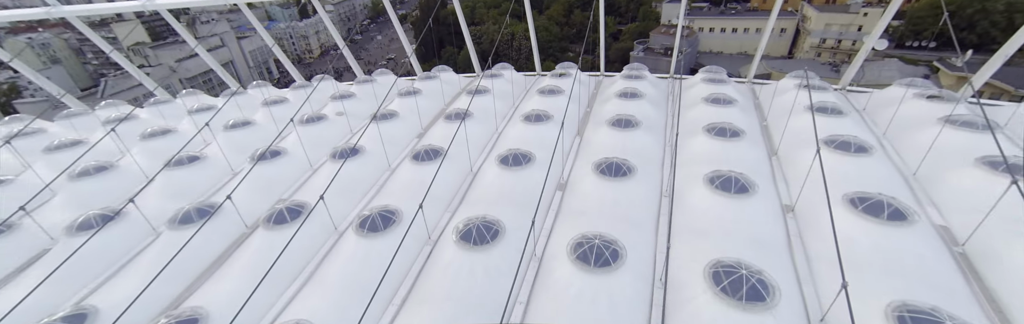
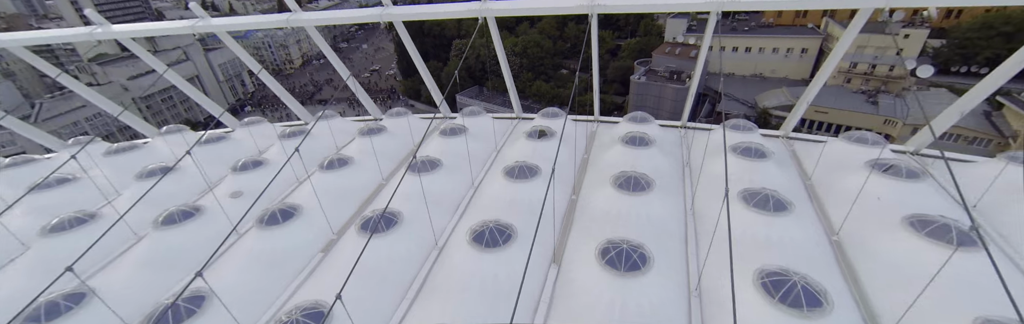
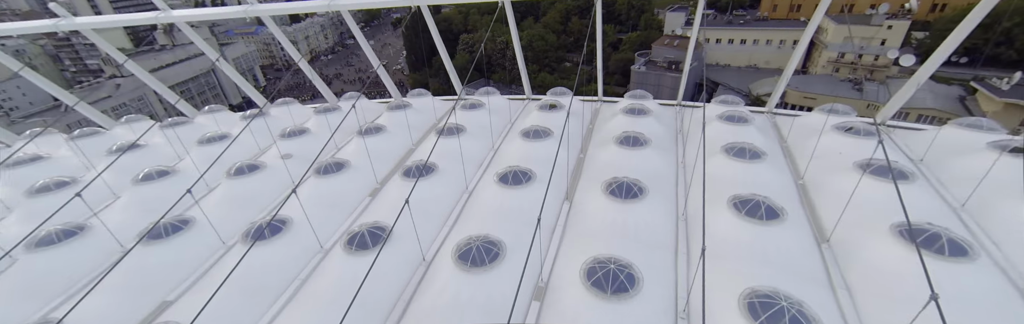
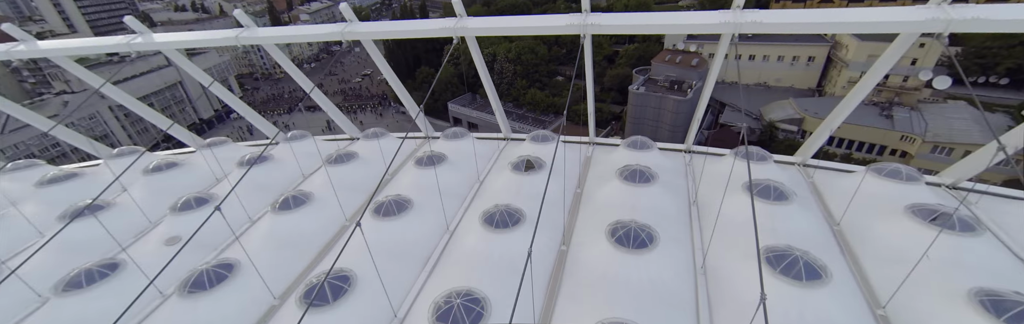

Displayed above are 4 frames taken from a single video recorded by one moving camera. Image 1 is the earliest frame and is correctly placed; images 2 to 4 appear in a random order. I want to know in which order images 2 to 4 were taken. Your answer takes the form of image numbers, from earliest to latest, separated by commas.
3, 2, 4
